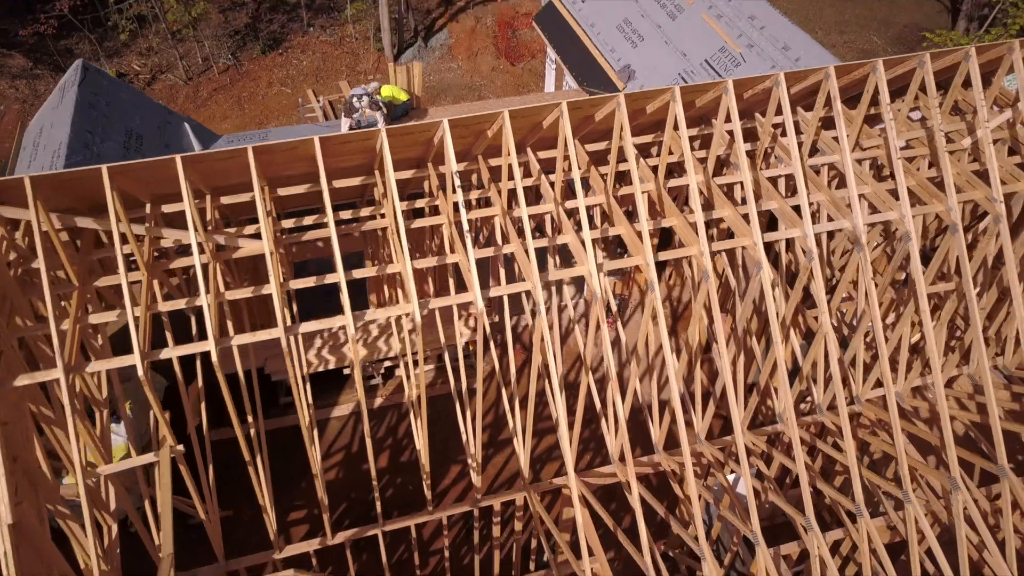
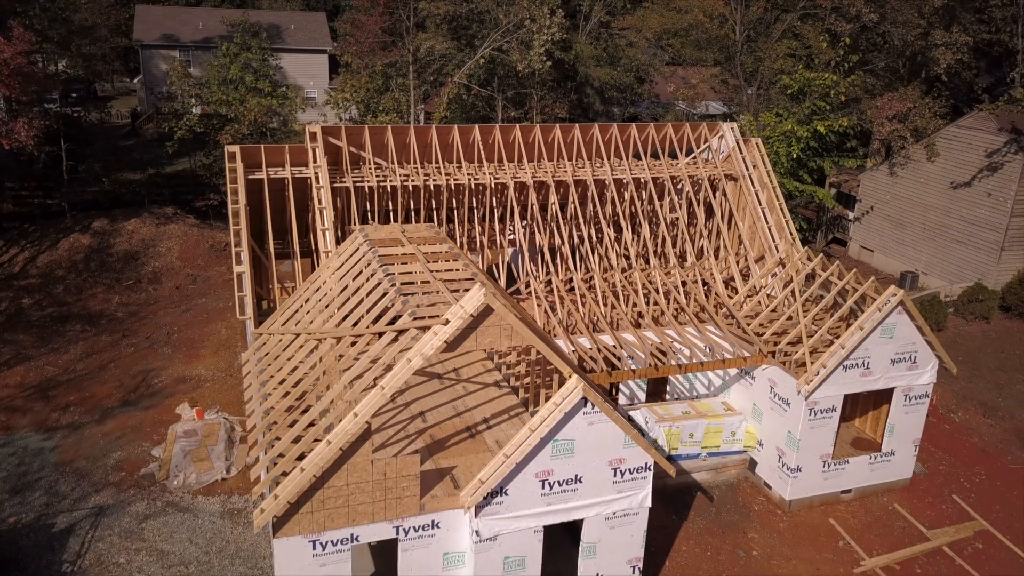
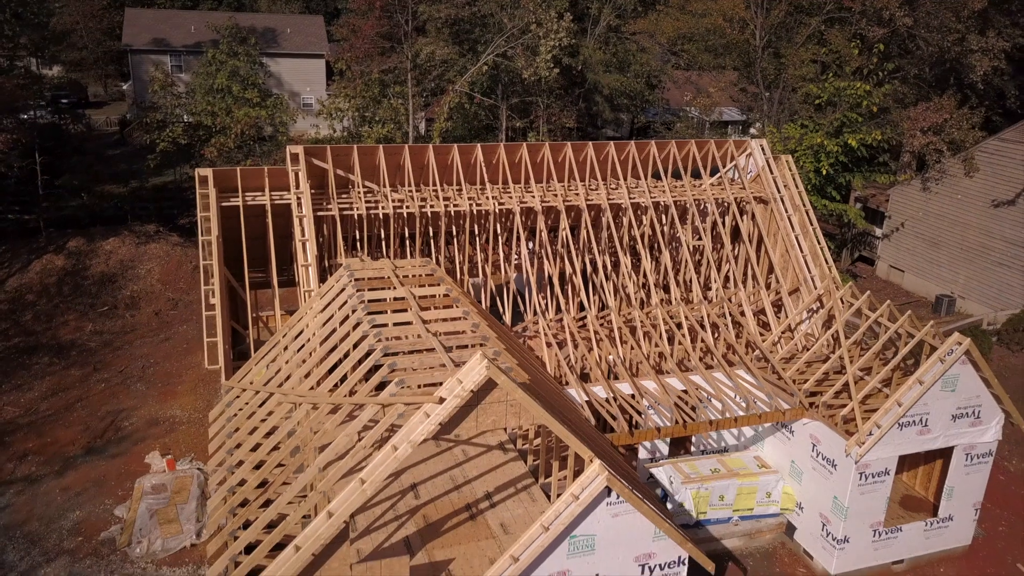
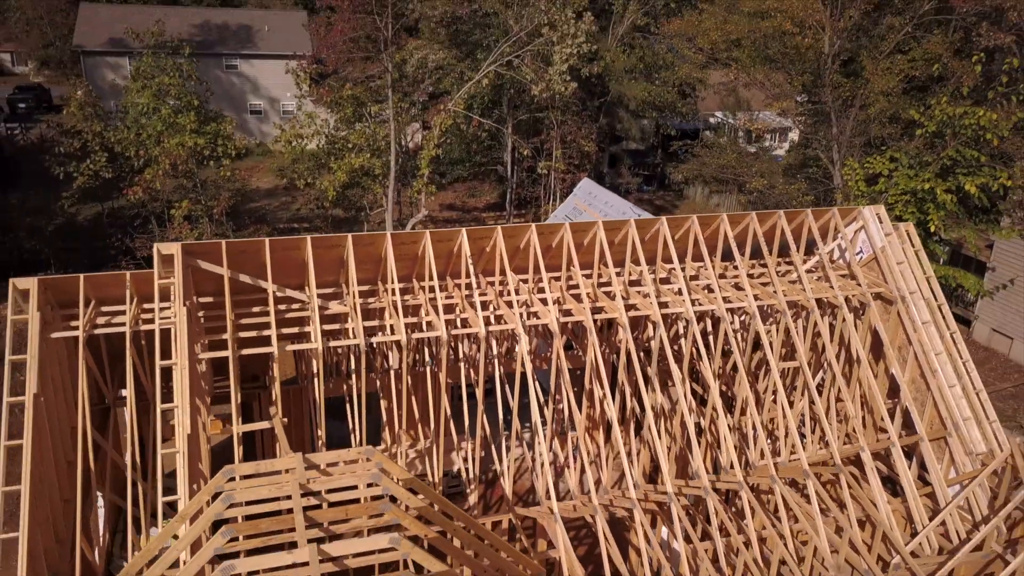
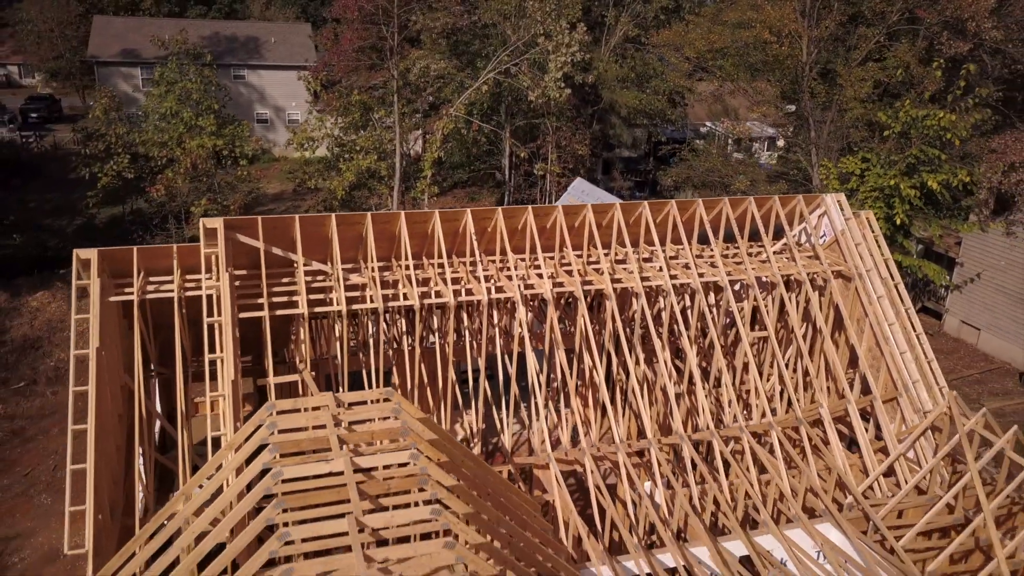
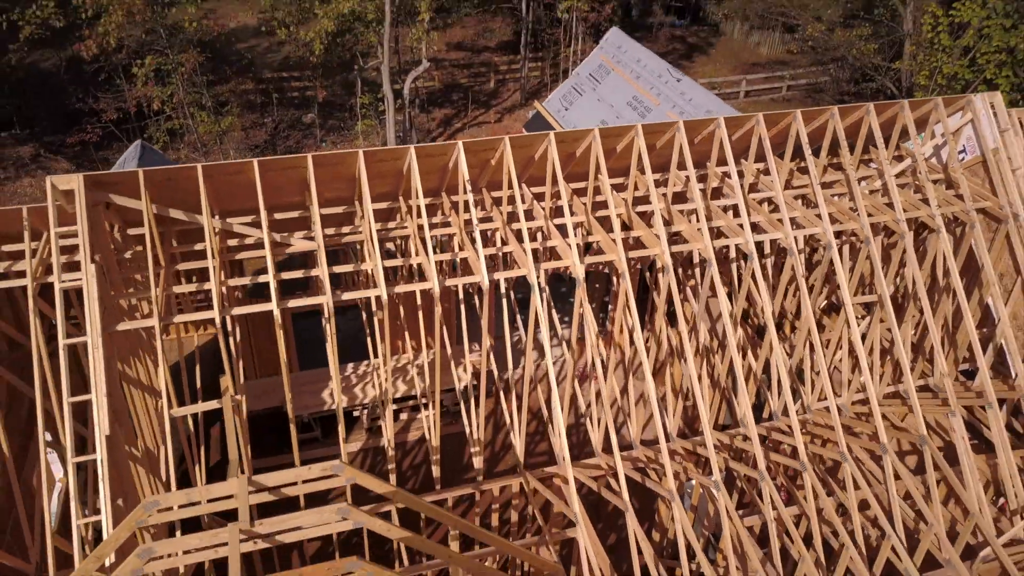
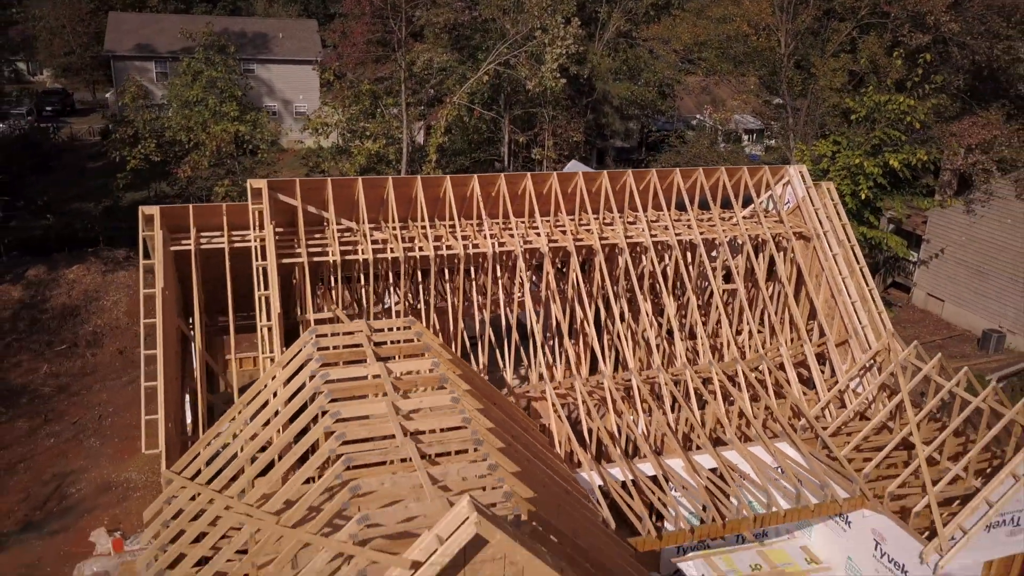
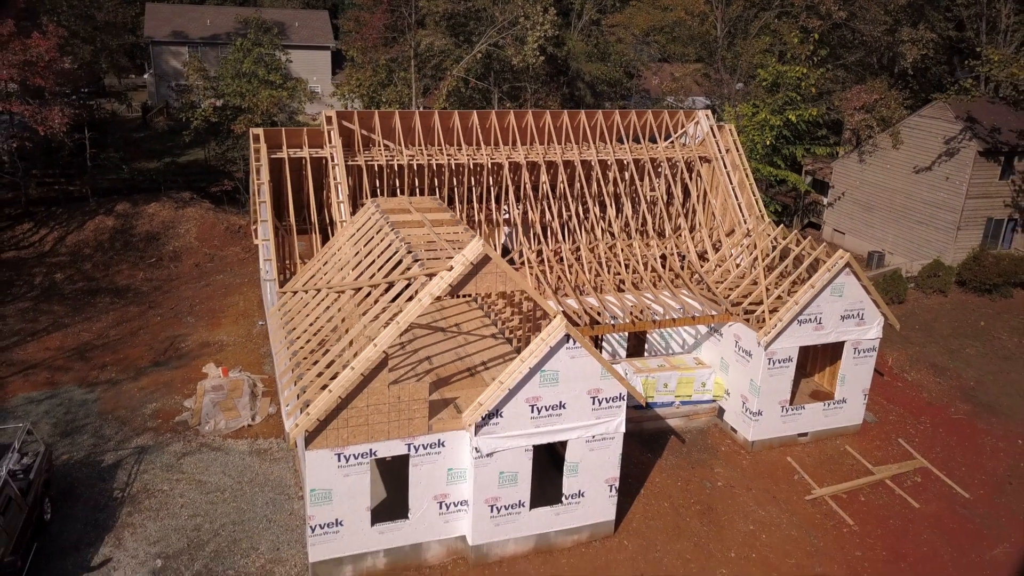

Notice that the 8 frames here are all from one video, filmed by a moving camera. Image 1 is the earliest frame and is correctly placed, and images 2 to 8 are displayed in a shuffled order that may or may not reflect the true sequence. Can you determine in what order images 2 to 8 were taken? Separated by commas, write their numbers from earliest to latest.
6, 4, 5, 7, 3, 2, 8
